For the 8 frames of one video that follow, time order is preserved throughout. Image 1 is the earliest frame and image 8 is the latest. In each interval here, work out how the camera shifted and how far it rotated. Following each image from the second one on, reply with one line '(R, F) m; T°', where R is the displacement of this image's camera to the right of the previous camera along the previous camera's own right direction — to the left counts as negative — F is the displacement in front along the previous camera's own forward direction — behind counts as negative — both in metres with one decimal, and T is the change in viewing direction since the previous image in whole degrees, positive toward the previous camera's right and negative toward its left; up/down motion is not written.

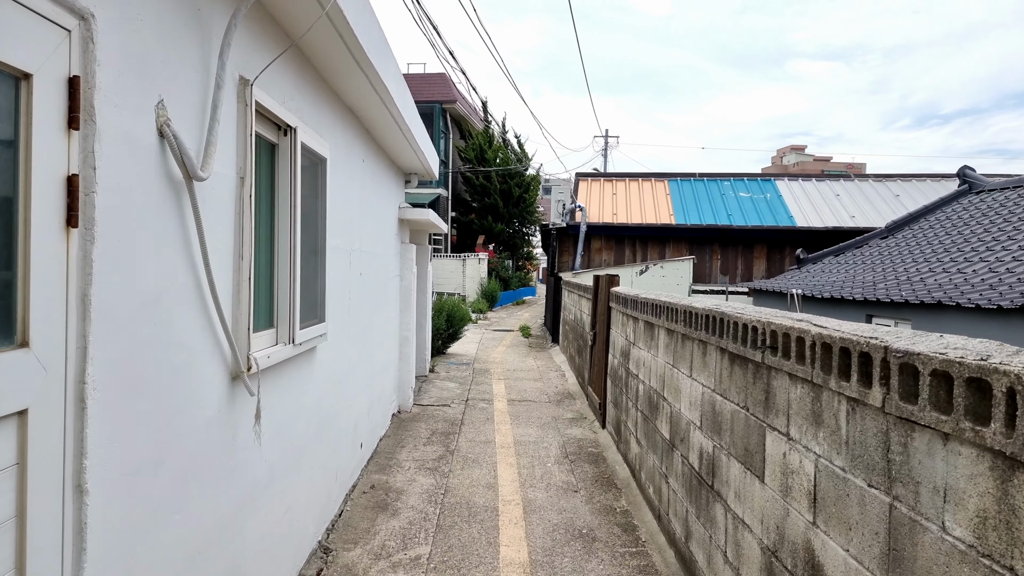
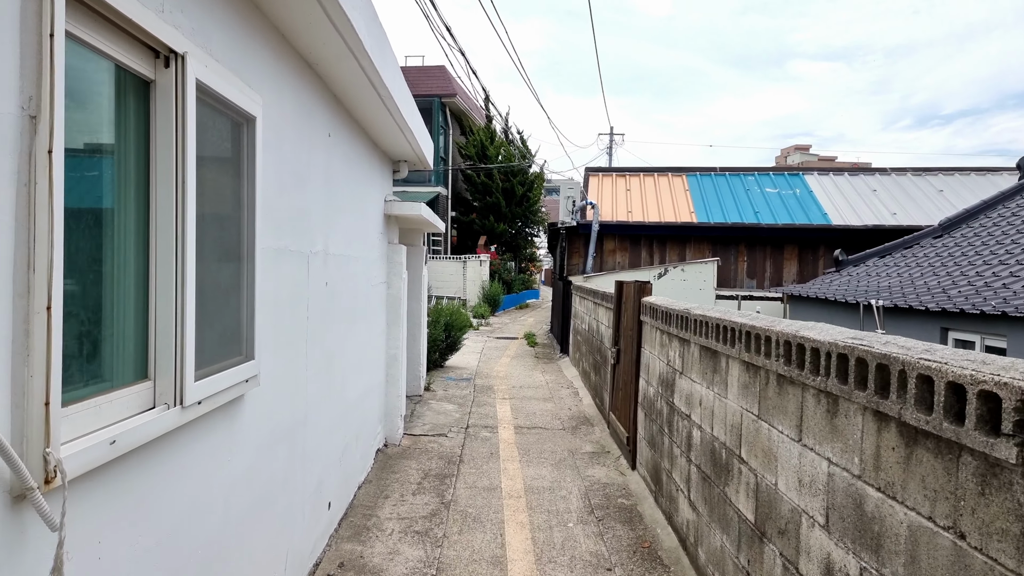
(0.0, +1.2) m; 0°
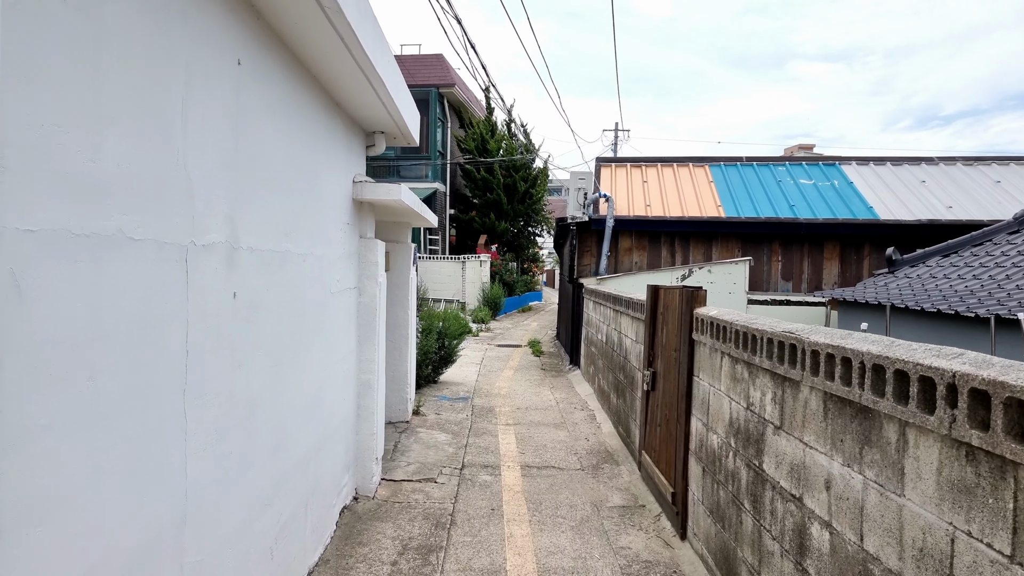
(0.0, +1.4) m; 0°
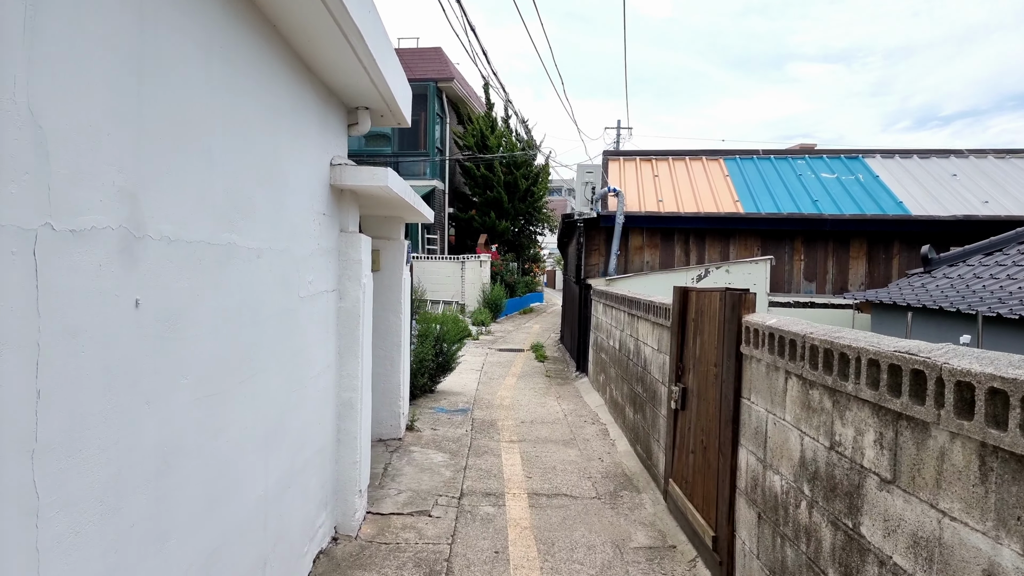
(0.0, +0.7) m; 0°
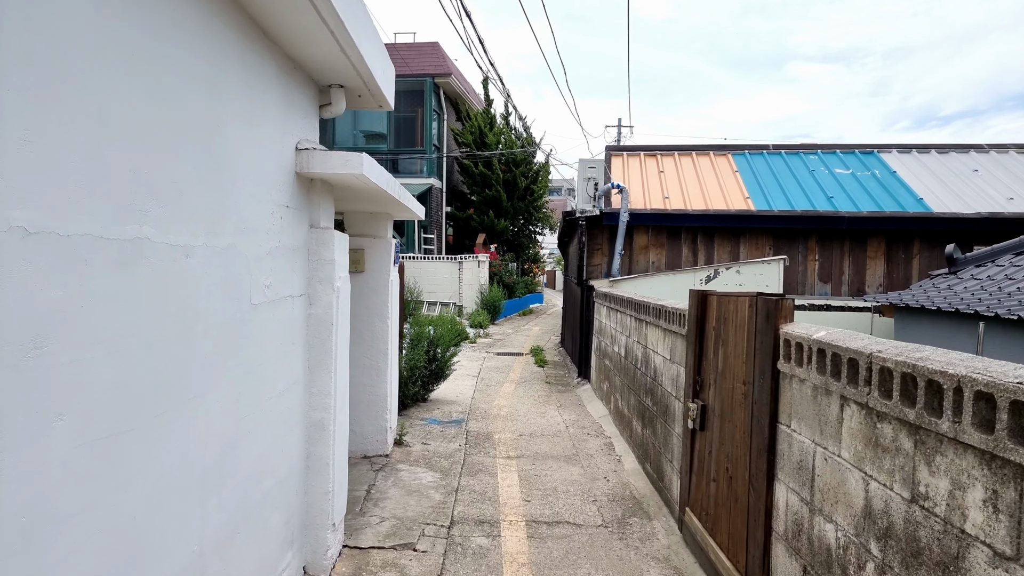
(0.0, +0.5) m; 0°
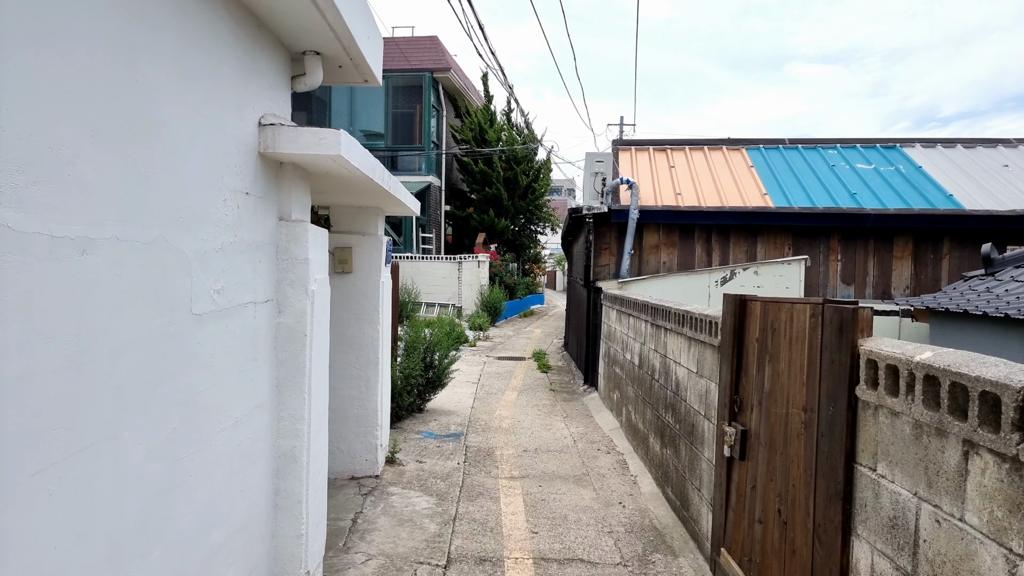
(0.0, +0.6) m; 0°
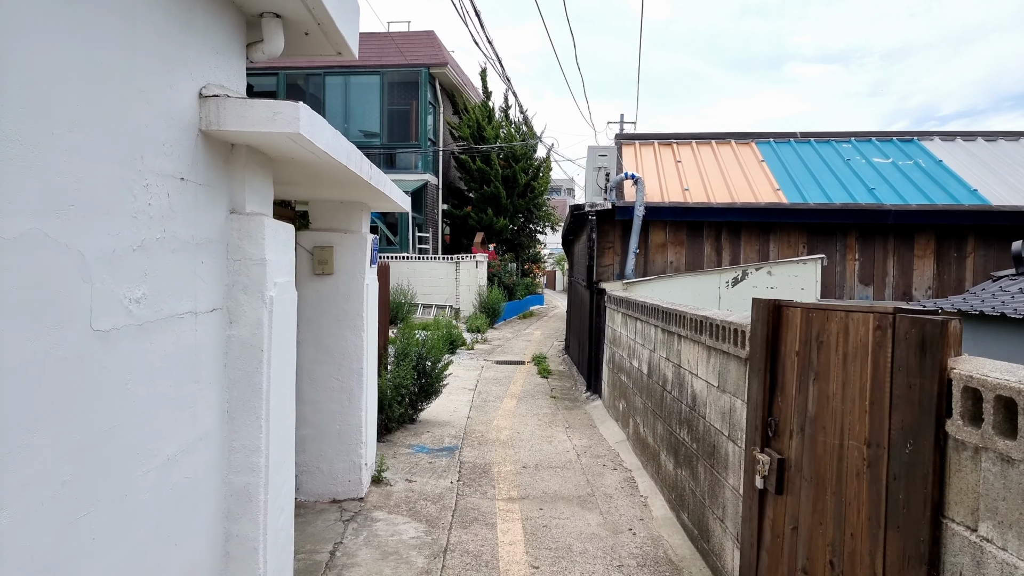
(0.0, +0.5) m; 0°
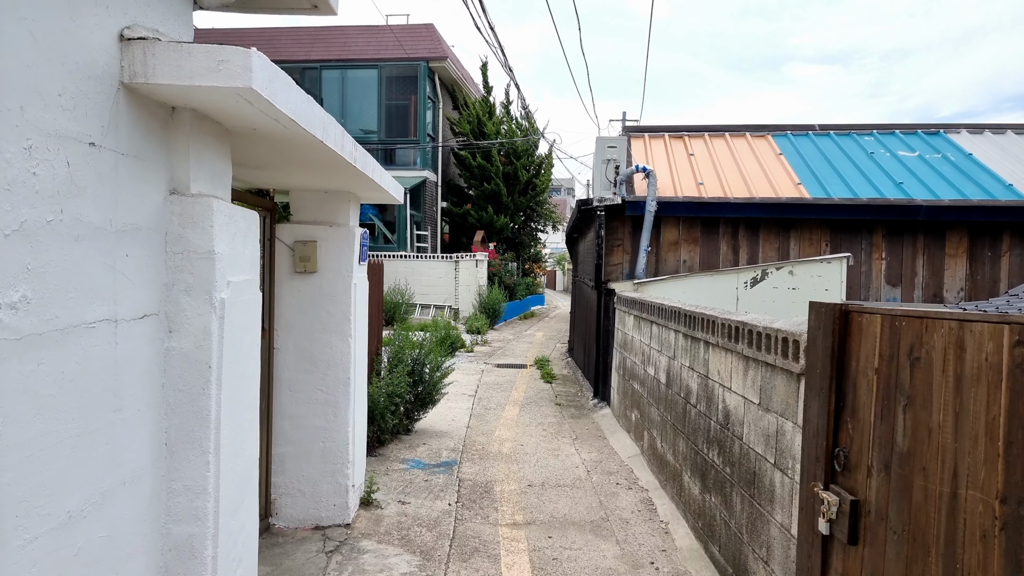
(0.0, +0.5) m; 0°
